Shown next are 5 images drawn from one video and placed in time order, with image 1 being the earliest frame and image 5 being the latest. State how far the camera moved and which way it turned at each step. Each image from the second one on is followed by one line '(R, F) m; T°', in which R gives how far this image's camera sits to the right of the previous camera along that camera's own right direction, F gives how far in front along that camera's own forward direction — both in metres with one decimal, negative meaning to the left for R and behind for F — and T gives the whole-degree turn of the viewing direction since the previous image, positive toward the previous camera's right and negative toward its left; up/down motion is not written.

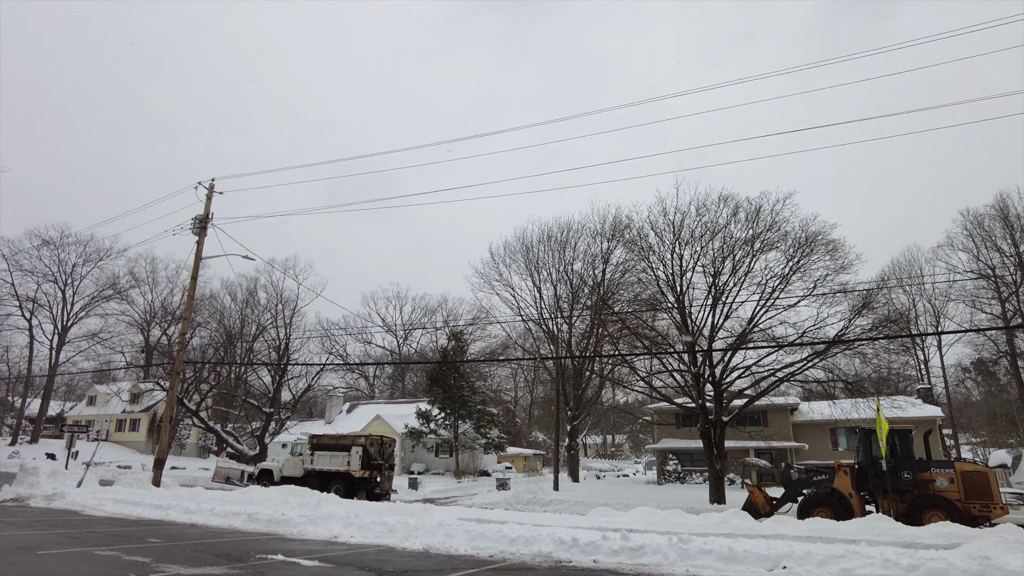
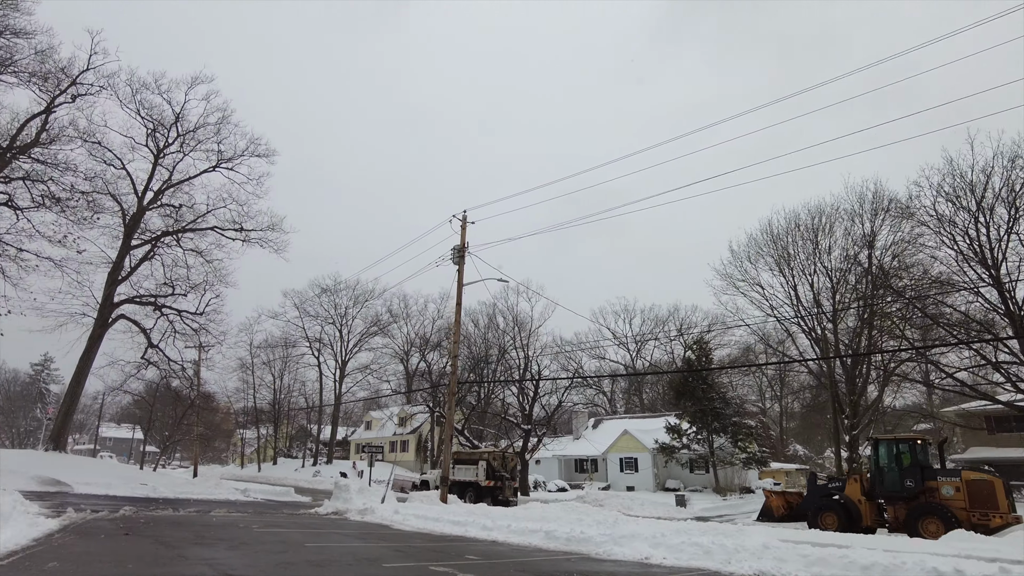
(-1.0, +0.6) m; -19°
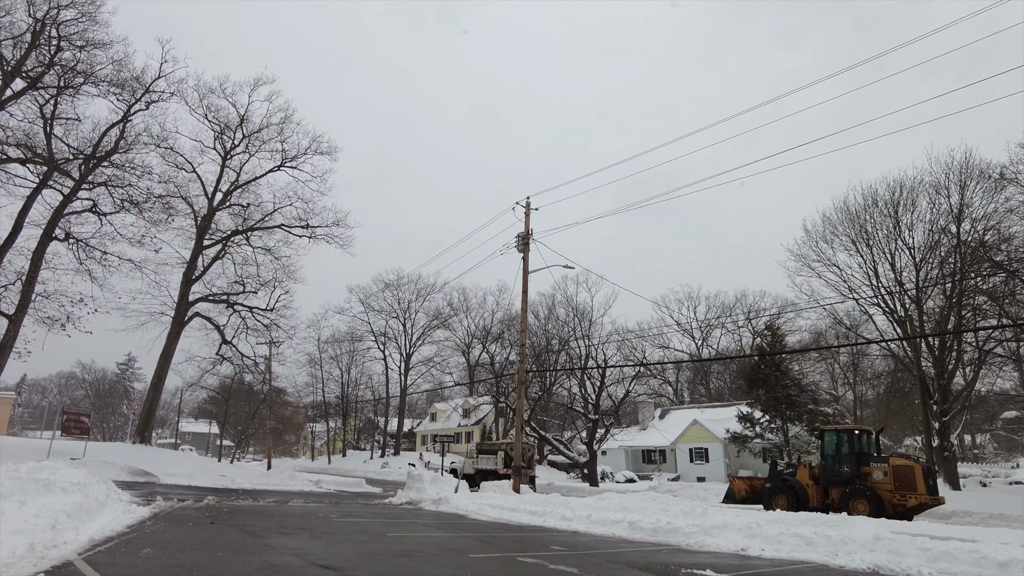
(-0.3, +0.3) m; -5°
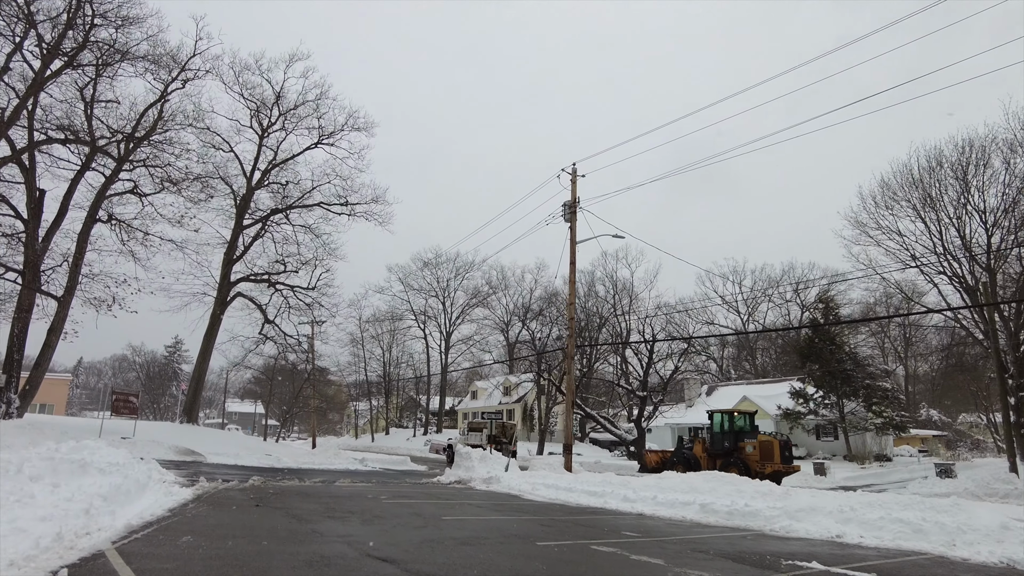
(-0.3, +0.8) m; -3°
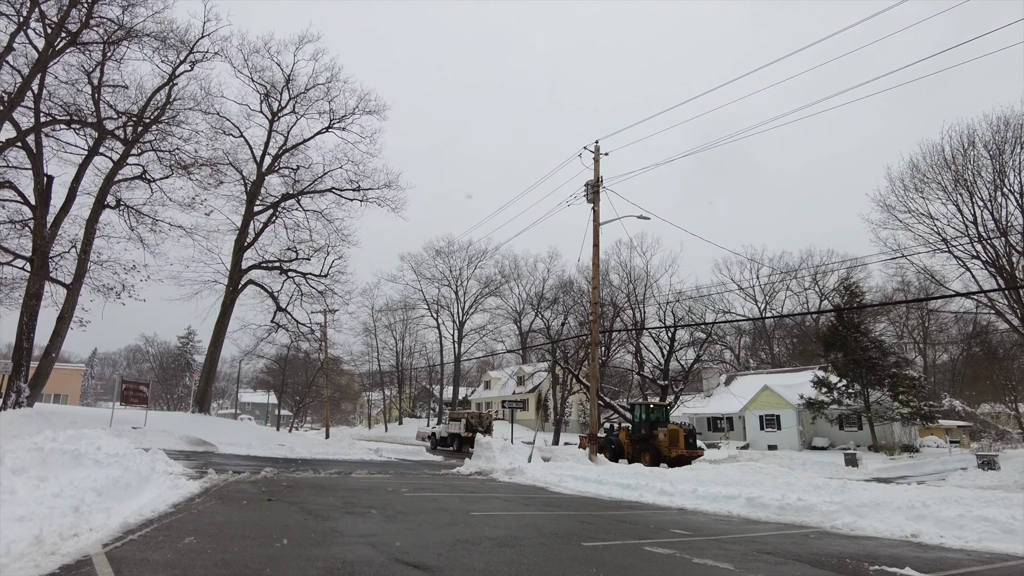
(-0.3, +0.7) m; -1°
